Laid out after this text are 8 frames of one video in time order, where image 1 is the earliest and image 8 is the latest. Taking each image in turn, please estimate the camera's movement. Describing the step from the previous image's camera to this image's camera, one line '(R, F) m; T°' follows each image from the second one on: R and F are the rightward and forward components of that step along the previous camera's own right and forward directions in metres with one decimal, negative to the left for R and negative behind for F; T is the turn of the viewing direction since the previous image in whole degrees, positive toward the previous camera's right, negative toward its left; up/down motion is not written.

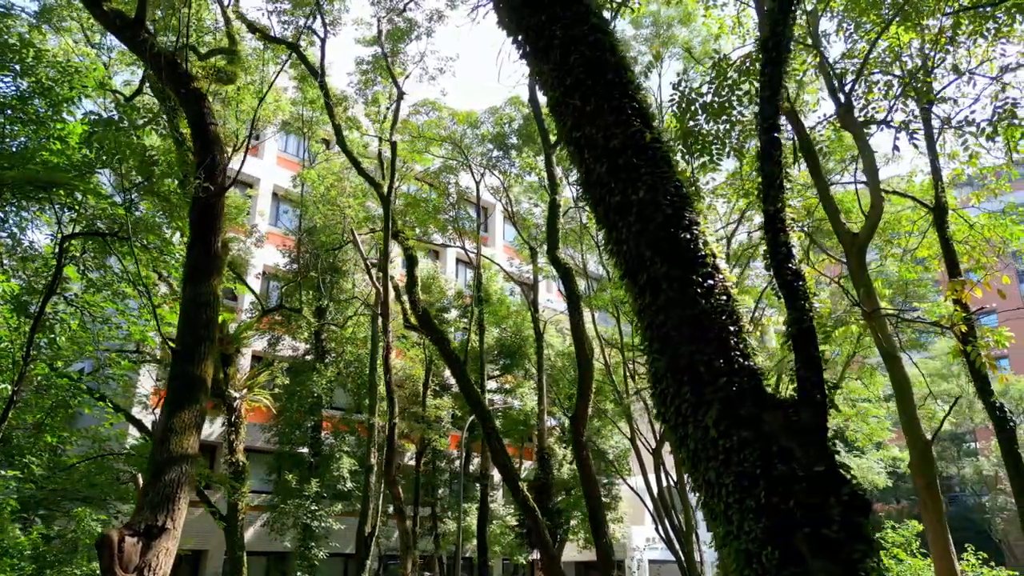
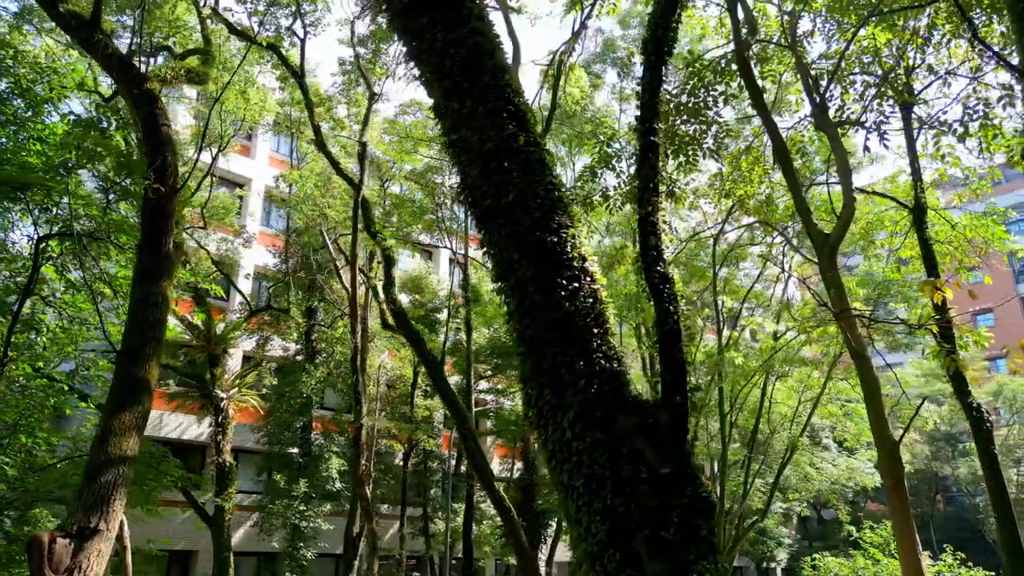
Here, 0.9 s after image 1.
(+0.3, 0.0) m; 0°
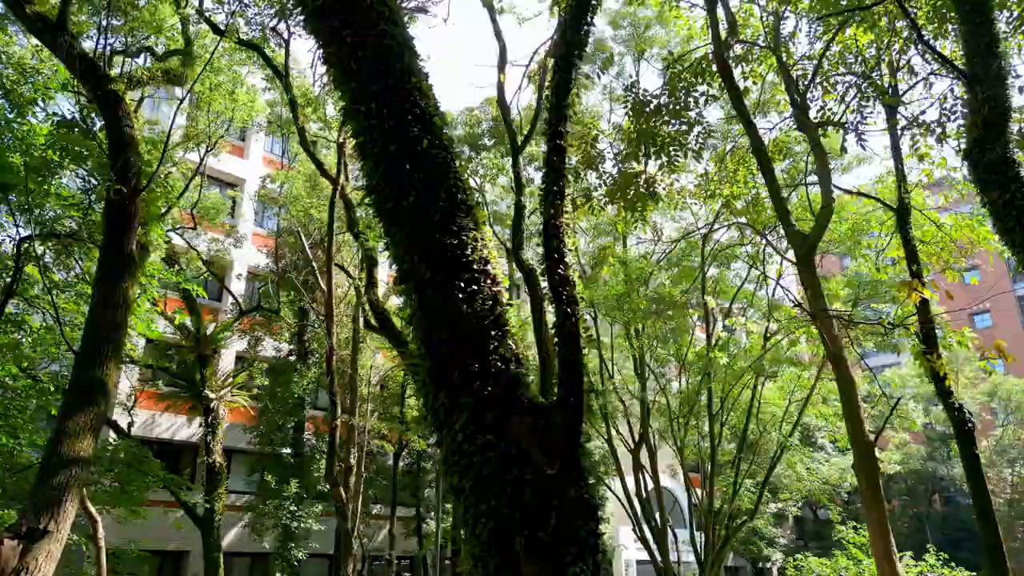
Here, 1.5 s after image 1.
(+0.2, 0.0) m; 0°
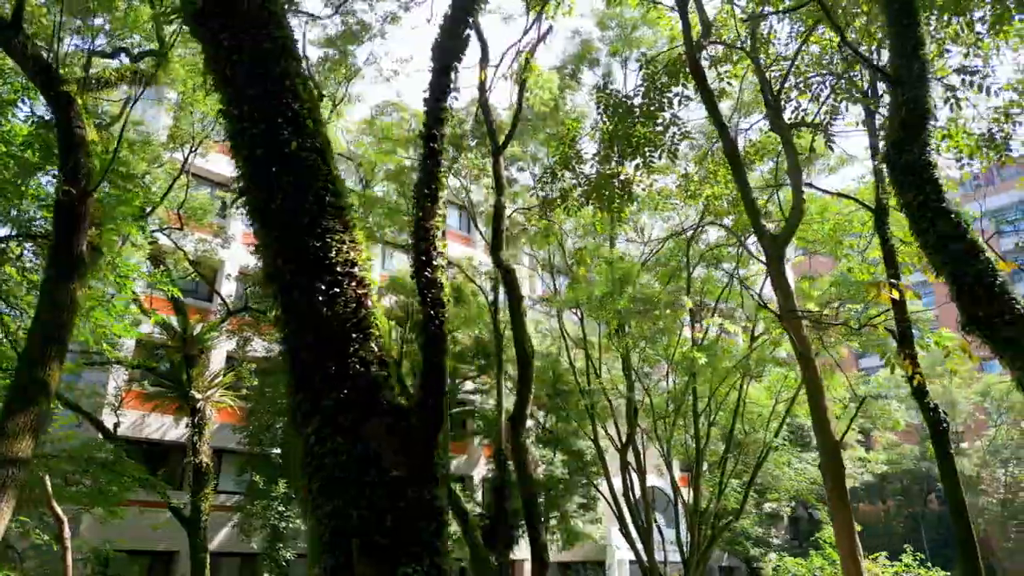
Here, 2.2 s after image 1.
(+0.3, 0.0) m; 0°
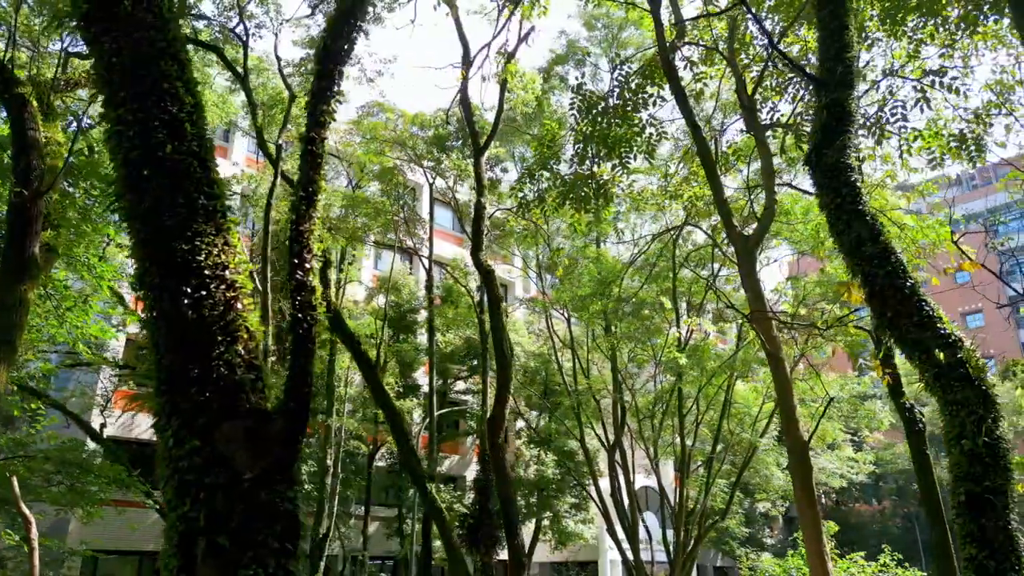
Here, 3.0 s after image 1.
(+0.3, 0.0) m; 0°
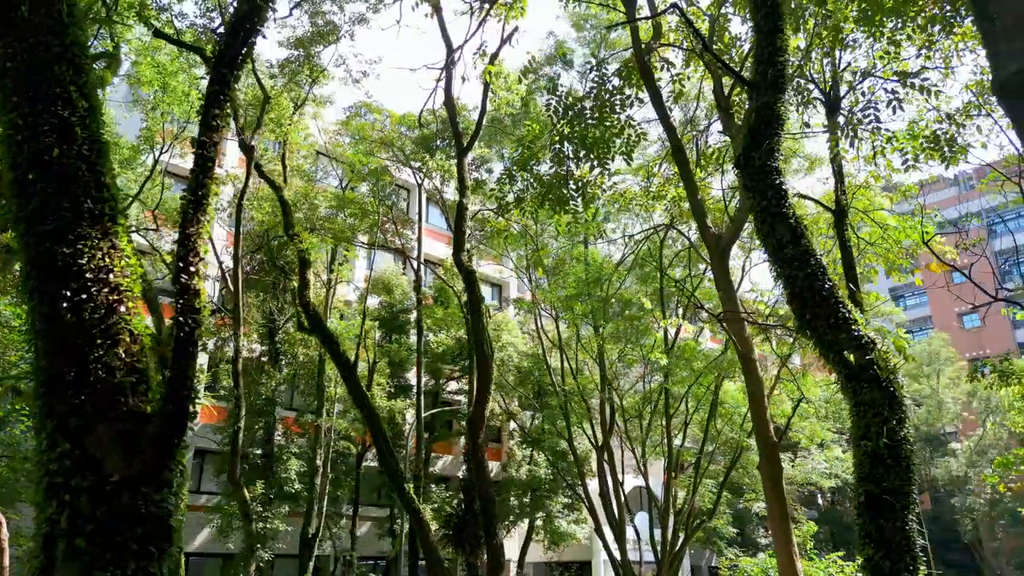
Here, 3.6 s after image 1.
(+0.2, 0.0) m; 0°
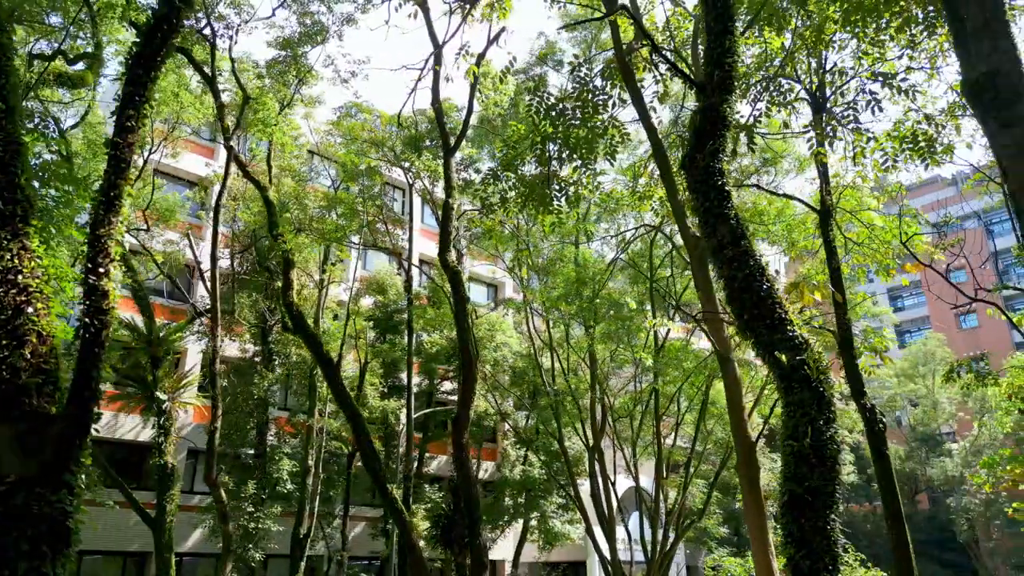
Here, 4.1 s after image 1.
(+0.2, 0.0) m; 0°
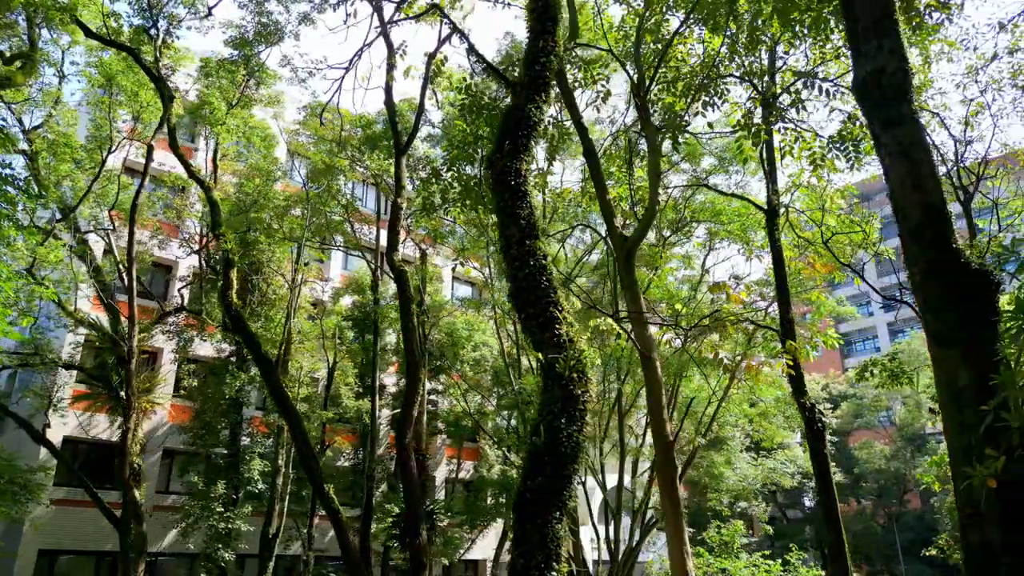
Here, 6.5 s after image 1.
(+0.7, 0.0) m; 0°
